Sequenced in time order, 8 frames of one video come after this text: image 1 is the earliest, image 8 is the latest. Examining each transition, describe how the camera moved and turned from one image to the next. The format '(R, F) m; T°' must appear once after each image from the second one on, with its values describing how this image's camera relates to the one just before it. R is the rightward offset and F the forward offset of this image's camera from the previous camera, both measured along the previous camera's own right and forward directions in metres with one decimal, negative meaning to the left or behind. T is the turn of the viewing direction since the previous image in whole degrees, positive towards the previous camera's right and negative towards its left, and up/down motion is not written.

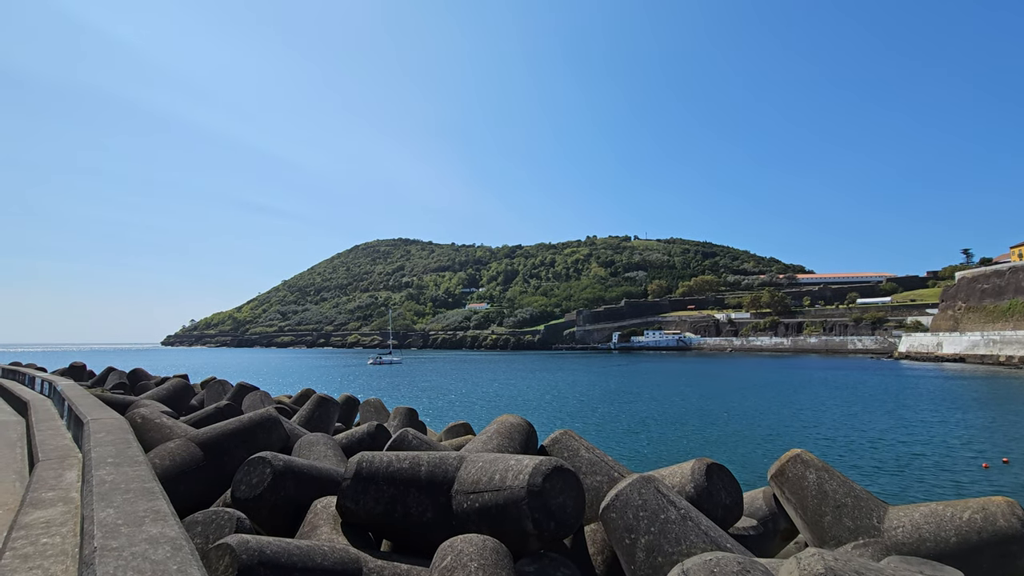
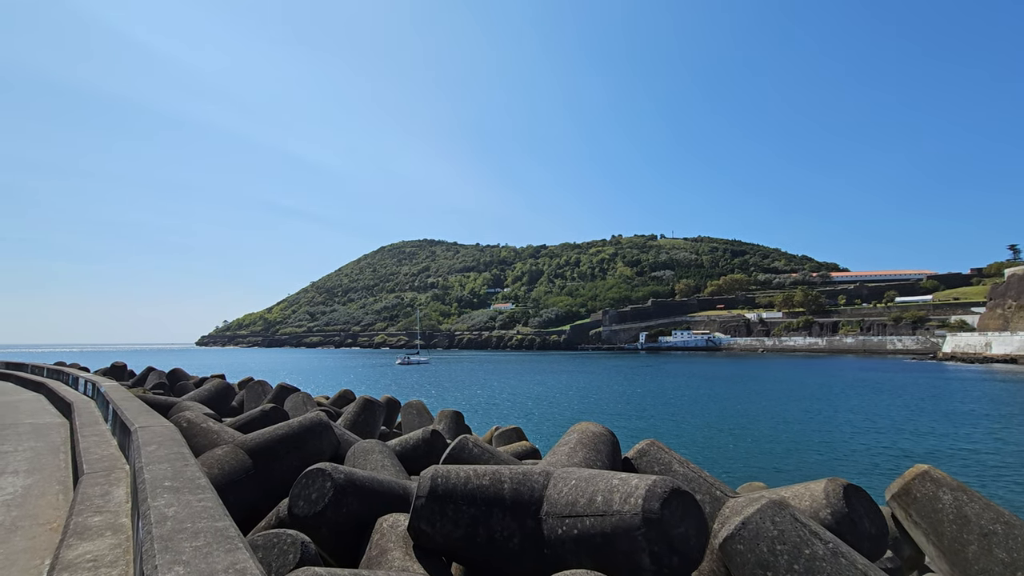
(-0.7, +0.7) m; -3°
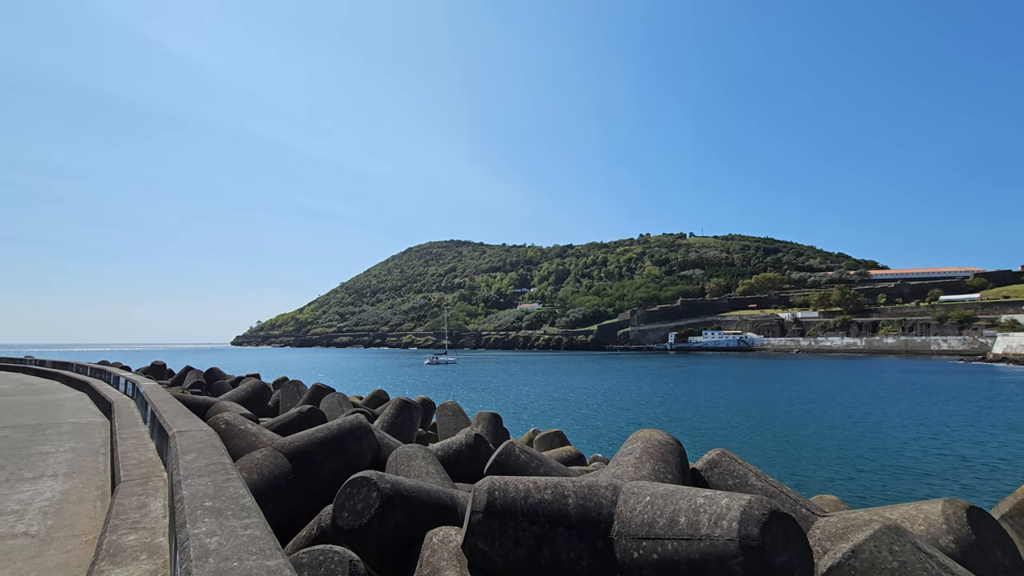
(-0.3, +0.5) m; -3°
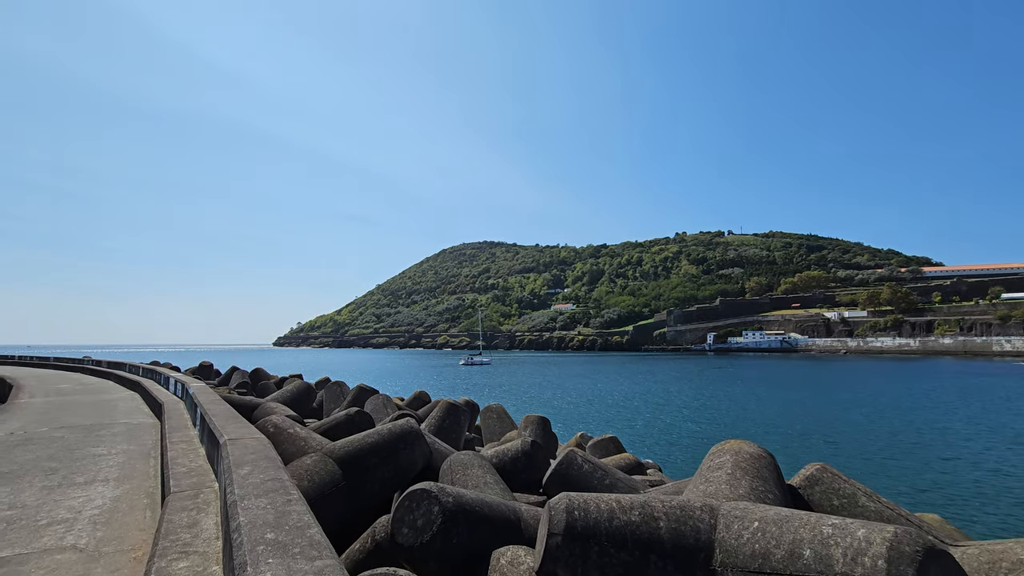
(-0.4, +0.5) m; -4°
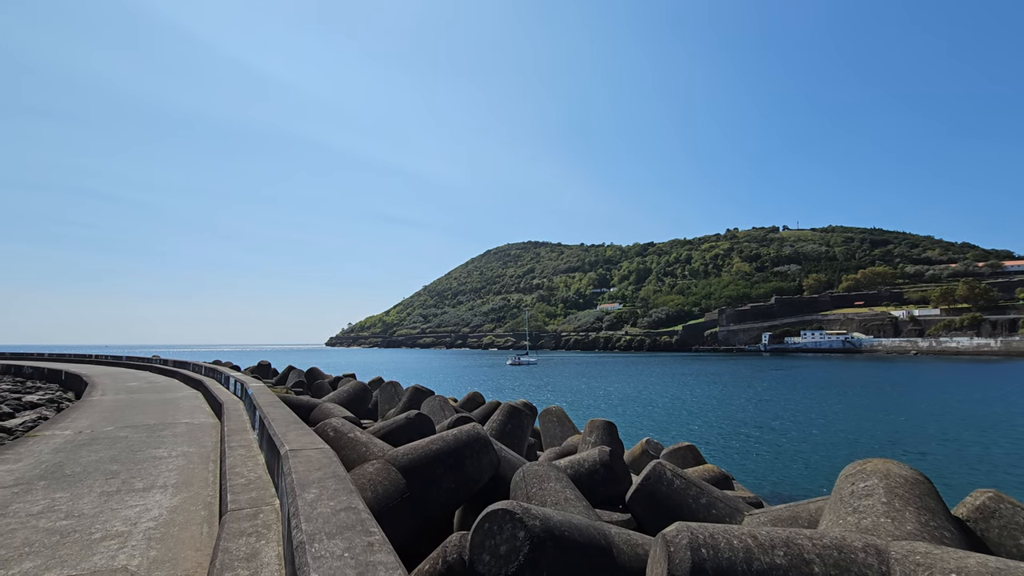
(-0.4, +0.7) m; -5°
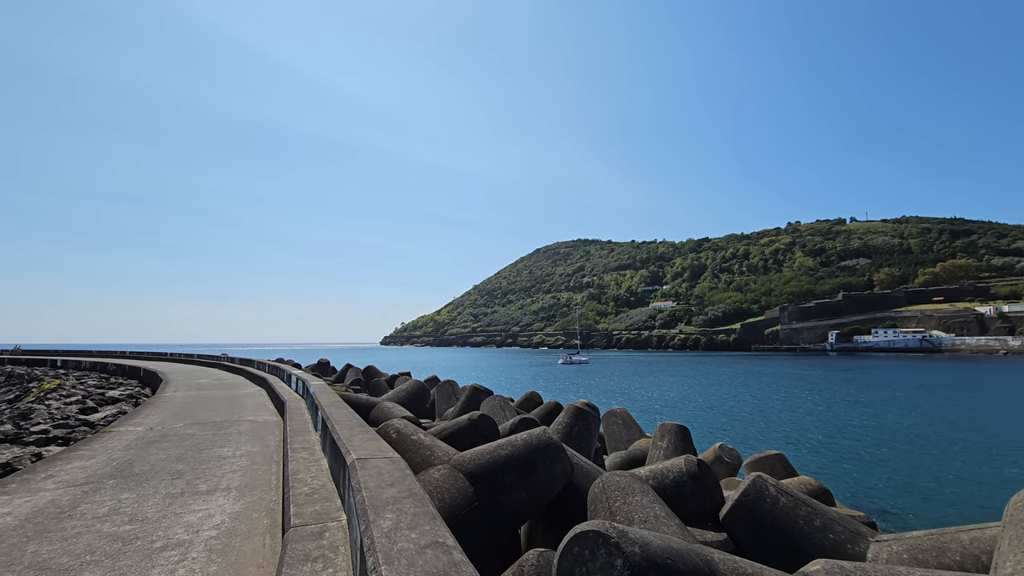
(-0.3, +0.5) m; -6°
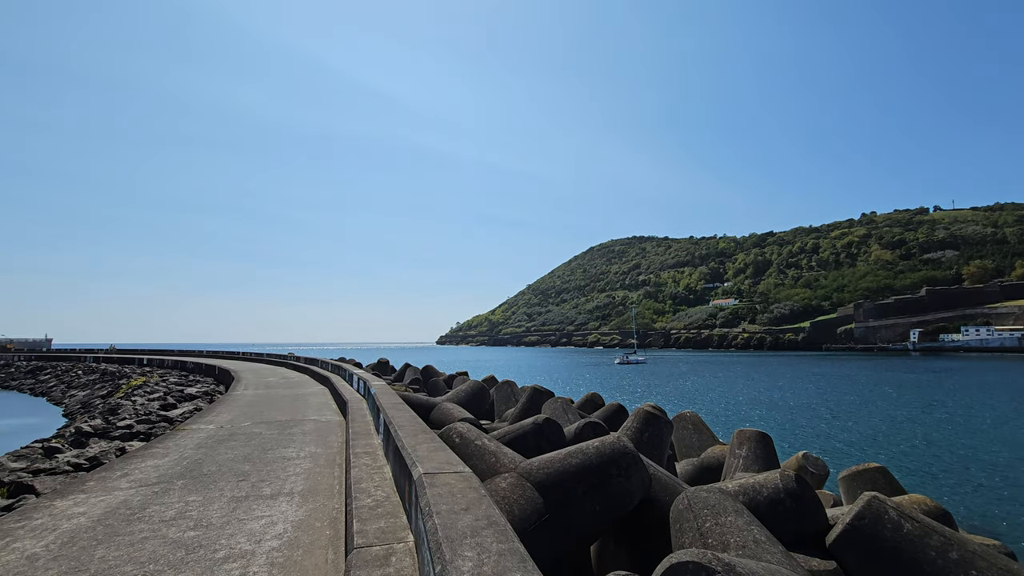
(-0.2, +0.4) m; -6°
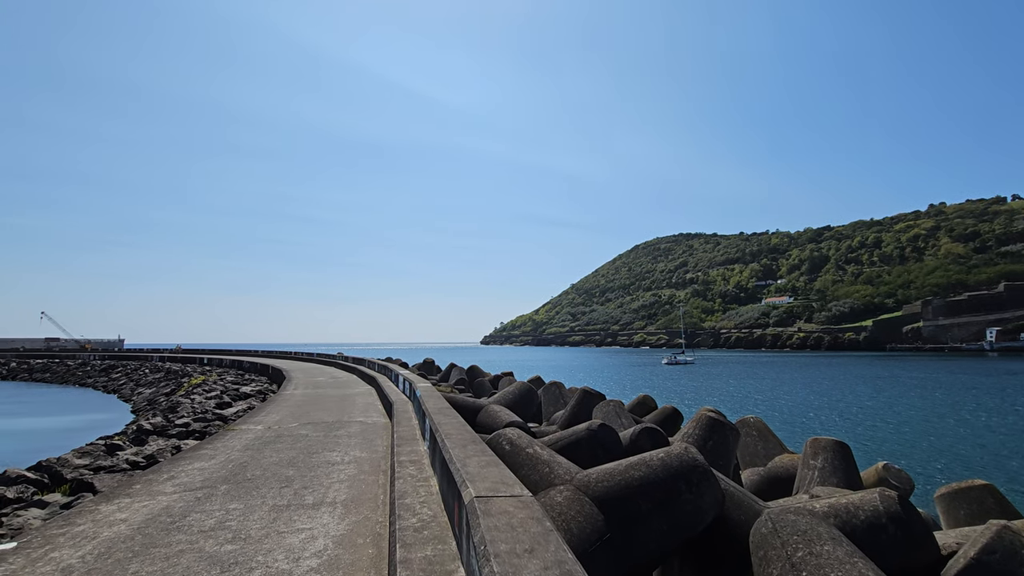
(-0.1, +0.5) m; -5°
